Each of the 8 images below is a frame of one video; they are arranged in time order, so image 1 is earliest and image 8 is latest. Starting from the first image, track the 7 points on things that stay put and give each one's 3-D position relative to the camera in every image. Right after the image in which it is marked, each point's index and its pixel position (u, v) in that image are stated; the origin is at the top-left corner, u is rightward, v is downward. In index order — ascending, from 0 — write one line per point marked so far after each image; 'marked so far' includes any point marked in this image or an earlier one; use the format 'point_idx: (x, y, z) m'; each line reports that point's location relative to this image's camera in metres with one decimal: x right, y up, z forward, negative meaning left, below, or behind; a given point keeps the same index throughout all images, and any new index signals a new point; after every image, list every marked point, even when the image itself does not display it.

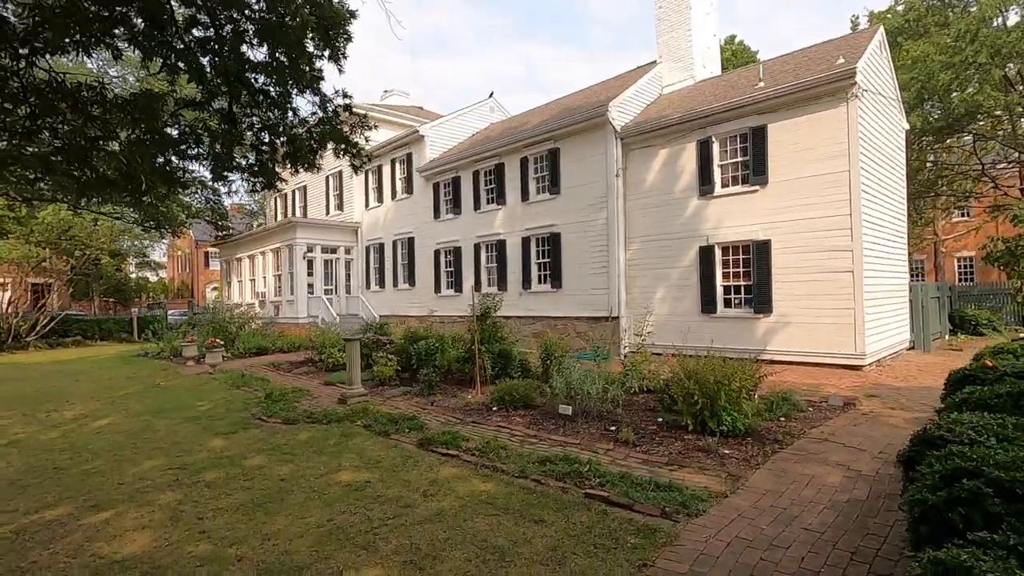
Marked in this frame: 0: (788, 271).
0: (+6.1, +0.3, +11.8) m
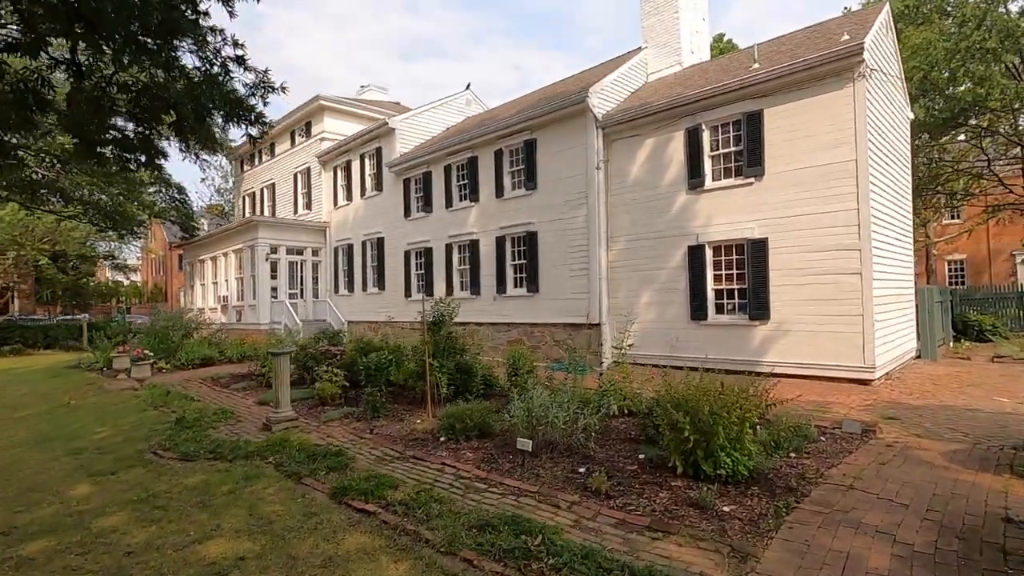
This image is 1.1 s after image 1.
0: (+5.4, +0.3, +10.5) m
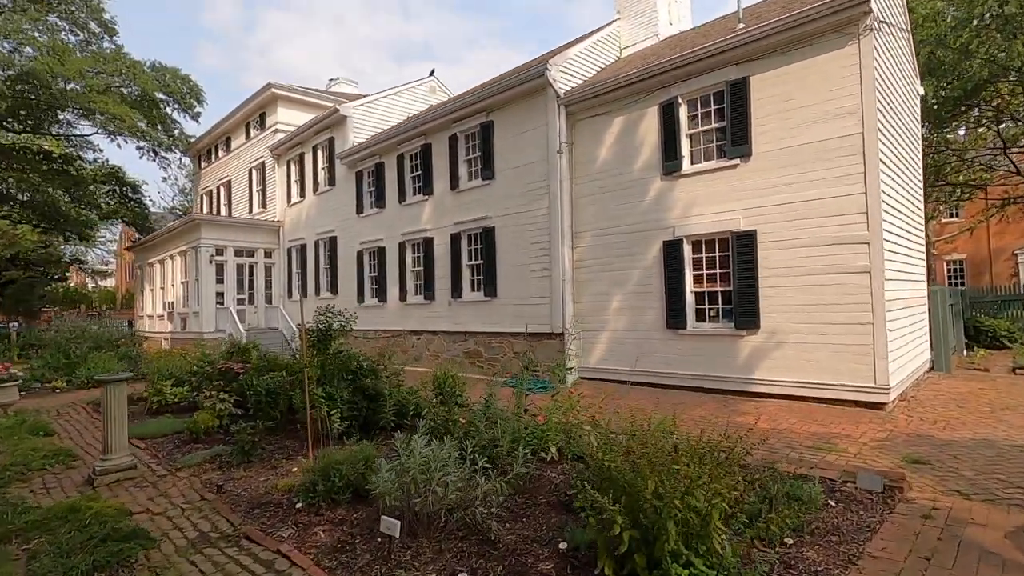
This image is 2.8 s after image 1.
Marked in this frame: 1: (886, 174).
0: (+4.4, +0.2, +8.7) m
1: (+5.9, +1.8, +8.4) m
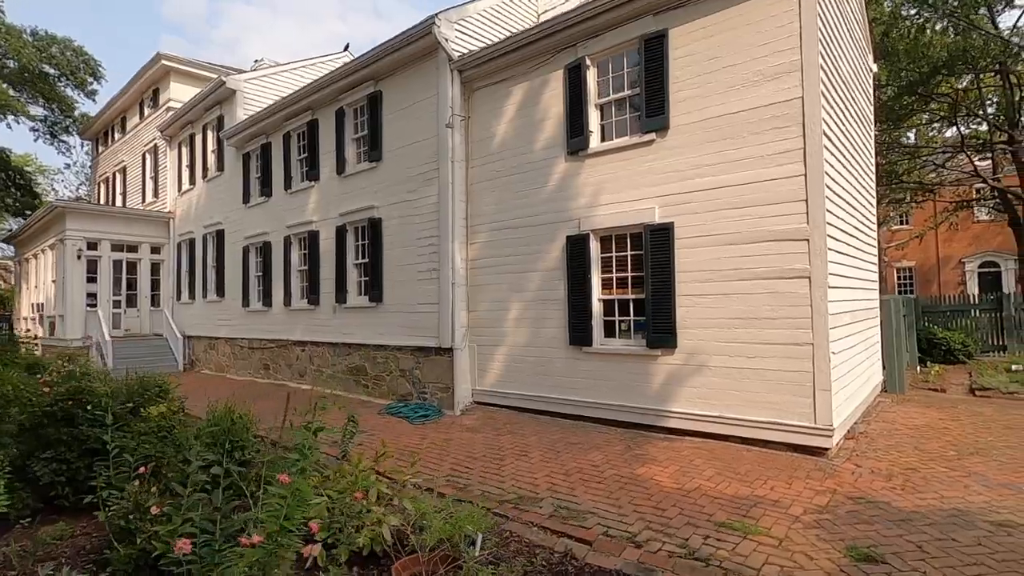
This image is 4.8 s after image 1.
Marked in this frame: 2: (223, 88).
0: (+2.4, +0.1, +6.8) m
1: (+4.0, +1.7, +6.7) m
2: (-8.2, +5.6, +15.1) m
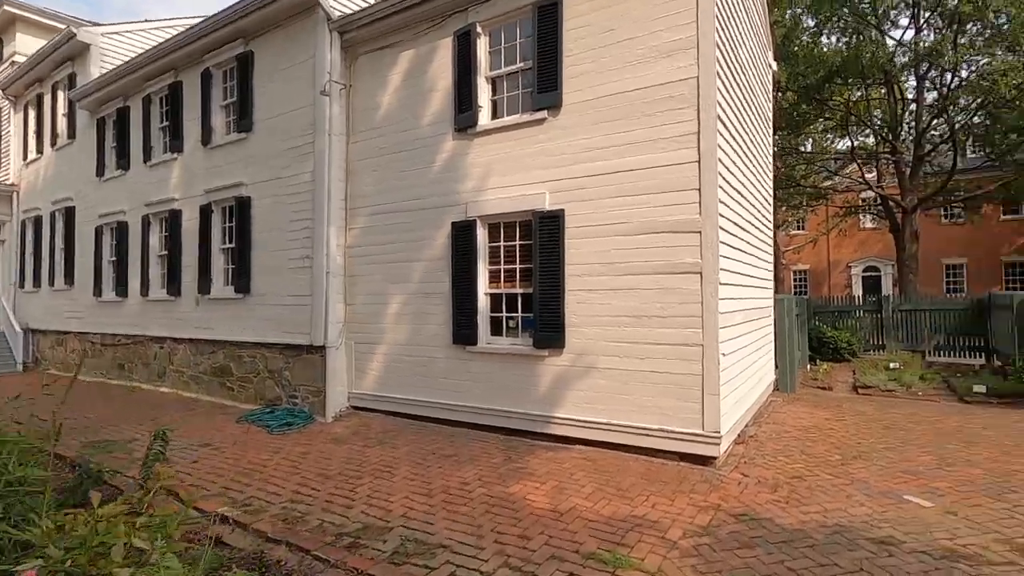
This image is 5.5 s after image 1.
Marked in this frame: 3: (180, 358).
0: (+0.9, +0.2, +6.2) m
1: (+2.5, +1.7, +6.3) m
2: (-10.6, +6.0, +12.9) m
3: (-6.6, -1.4, +10.6) m
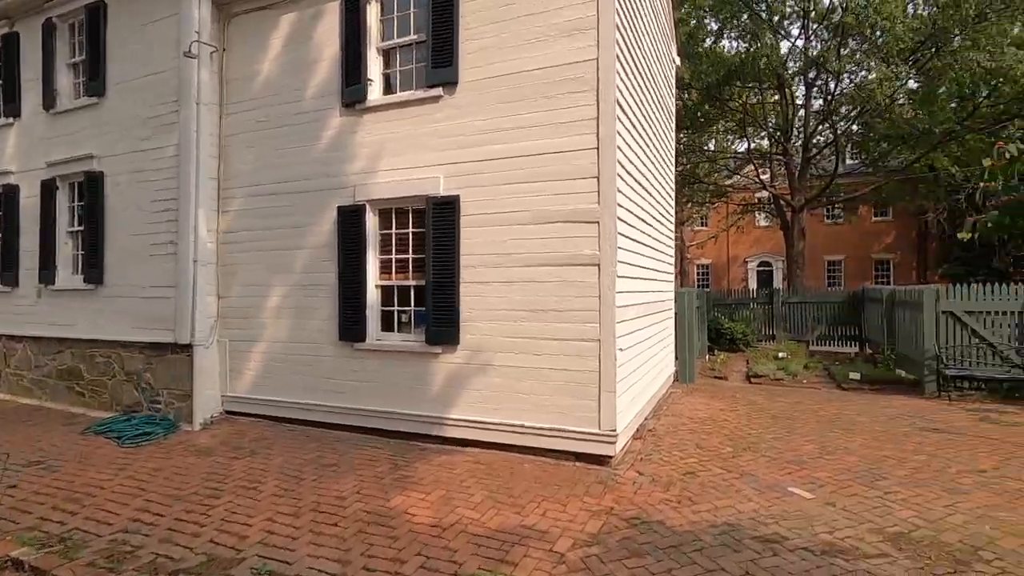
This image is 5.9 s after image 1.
0: (-0.3, +0.3, +5.8) m
1: (+1.3, +1.8, +6.1) m
2: (-12.6, +6.2, +10.6) m
3: (-8.3, -1.2, +9.0) m
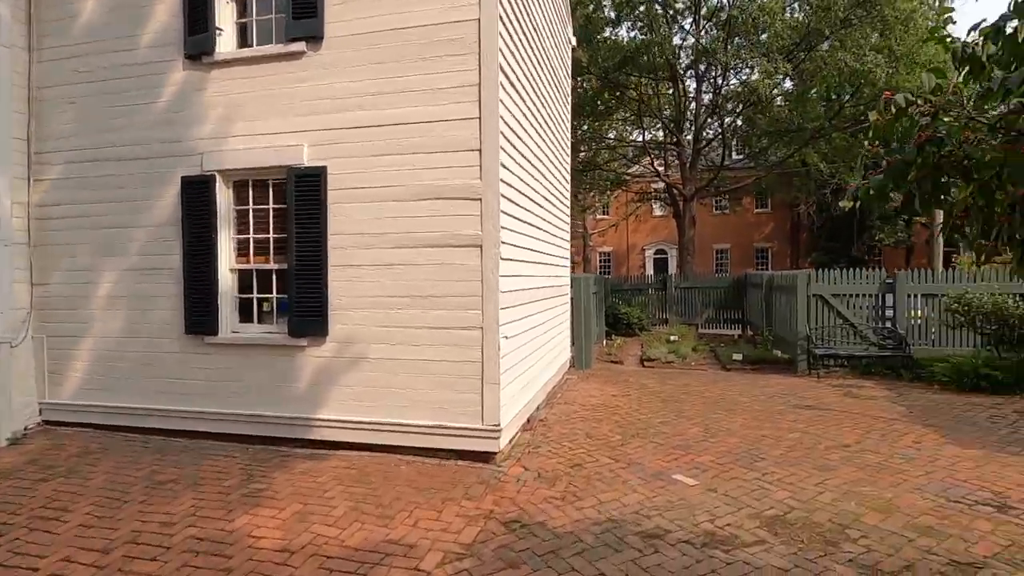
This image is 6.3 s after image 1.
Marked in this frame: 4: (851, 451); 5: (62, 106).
0: (-1.5, +0.4, +5.2) m
1: (0.0, +2.0, +5.7) m
2: (-14.5, +6.4, +7.7) m
3: (-10.0, -1.0, +7.0) m
4: (+3.5, -1.7, +5.5) m
5: (-5.1, +2.0, +6.0) m
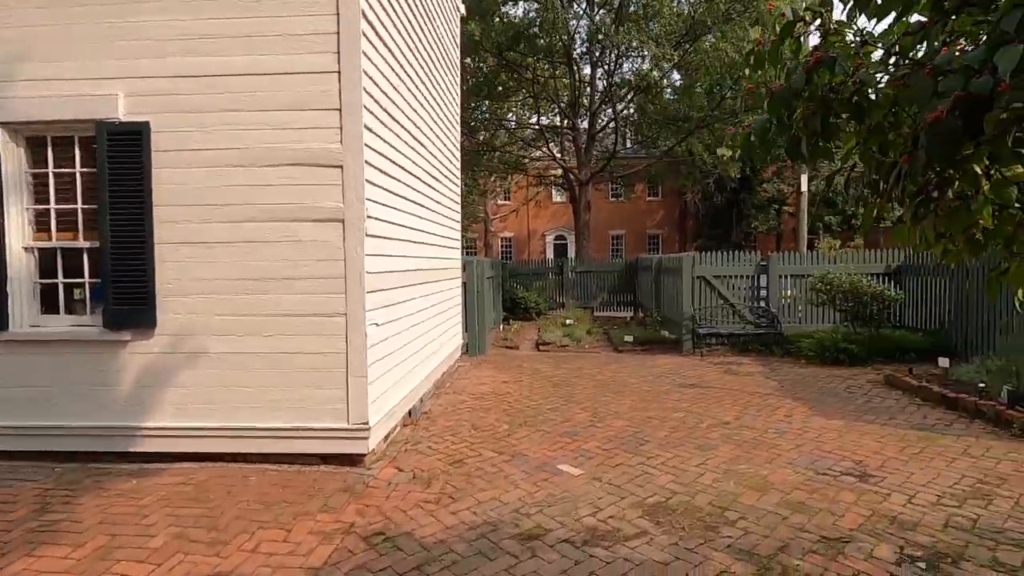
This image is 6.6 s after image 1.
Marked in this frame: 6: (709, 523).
0: (-2.6, +0.6, +4.3) m
1: (-1.2, +2.1, +5.0) m
2: (-15.8, +6.4, +4.4) m
3: (-11.2, -0.9, +4.7) m
4: (+2.3, -1.5, +5.6) m
5: (-6.3, +2.2, +4.5) m
6: (+1.3, -1.6, +3.6) m
